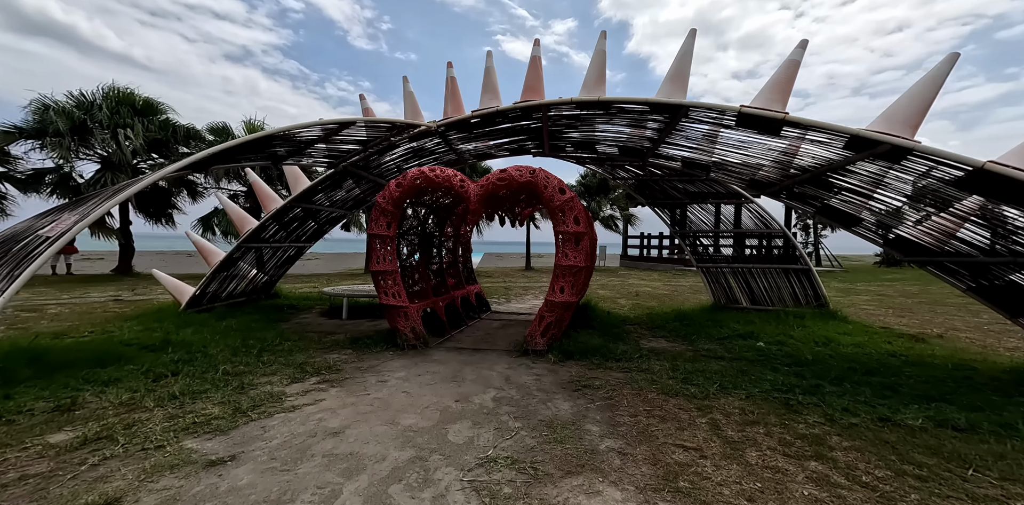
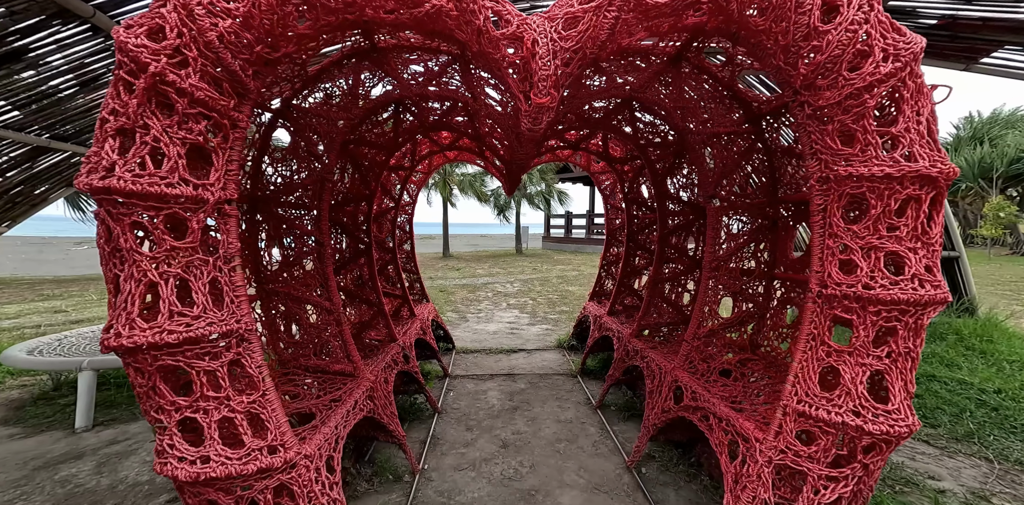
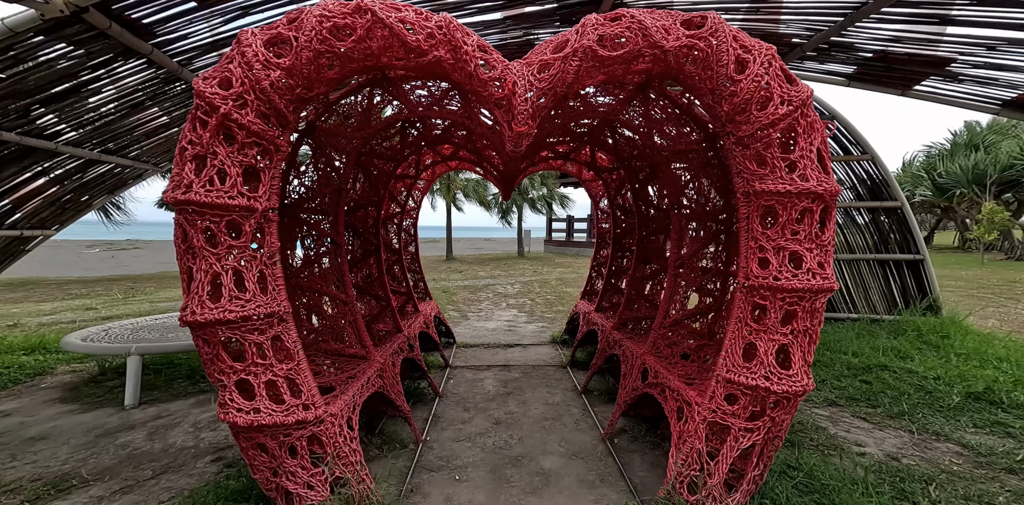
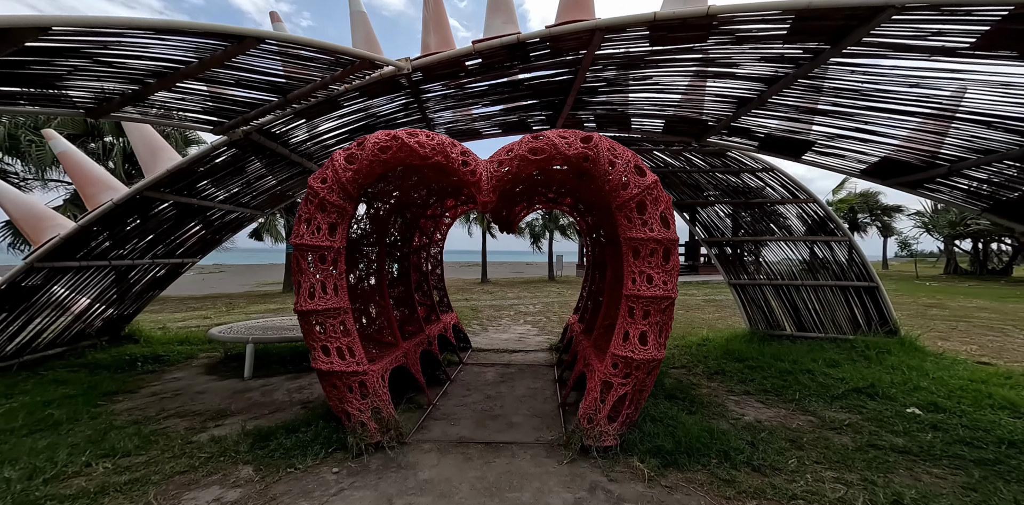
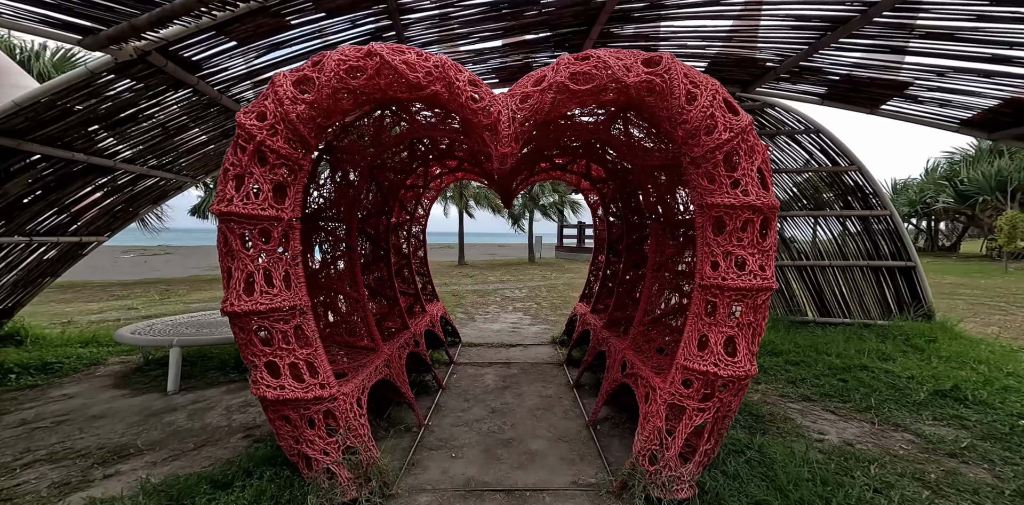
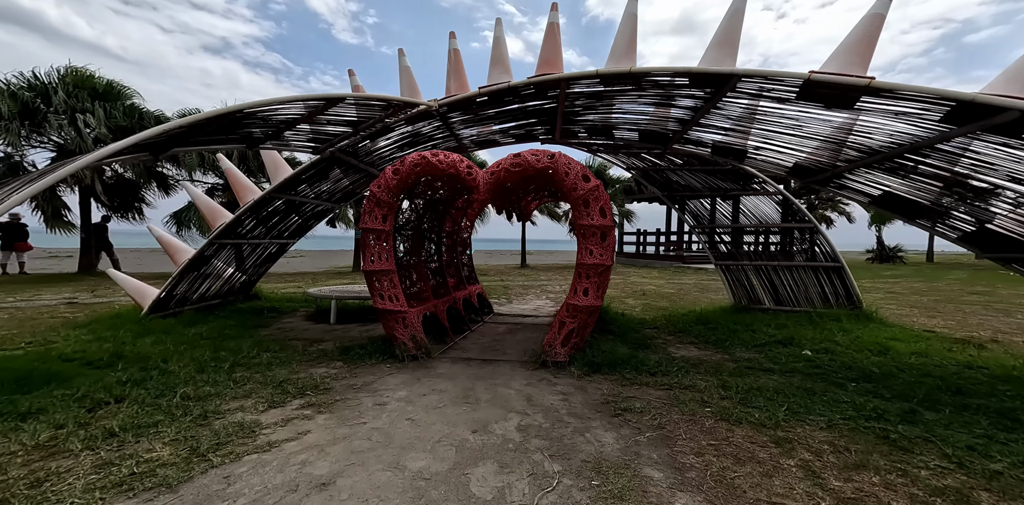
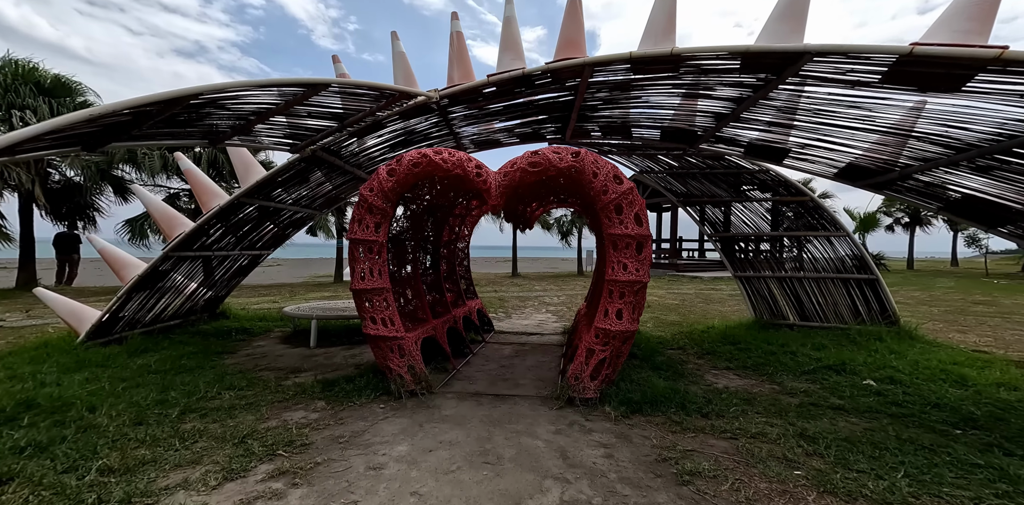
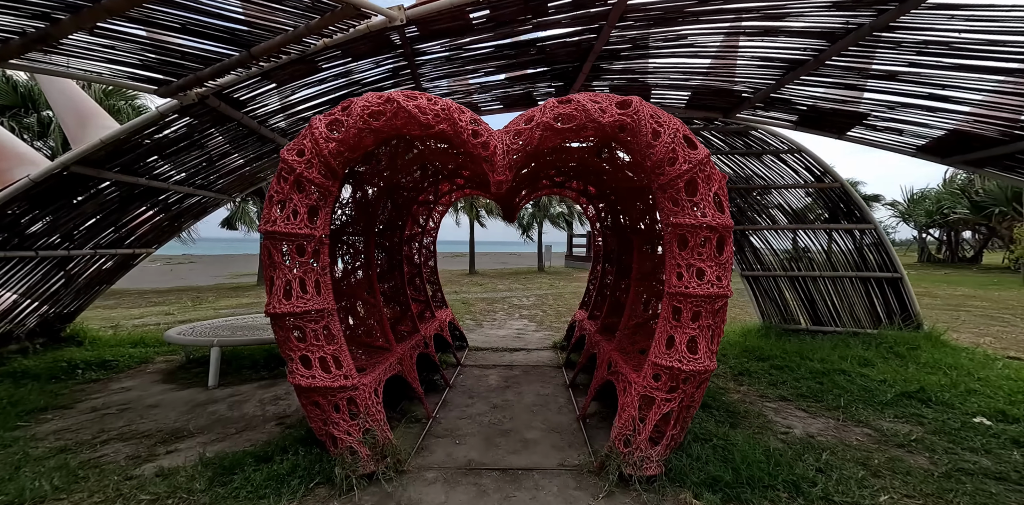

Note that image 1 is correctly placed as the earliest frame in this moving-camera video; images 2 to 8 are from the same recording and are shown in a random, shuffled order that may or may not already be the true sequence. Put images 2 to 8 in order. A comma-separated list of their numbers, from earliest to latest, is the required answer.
6, 7, 4, 8, 5, 3, 2
